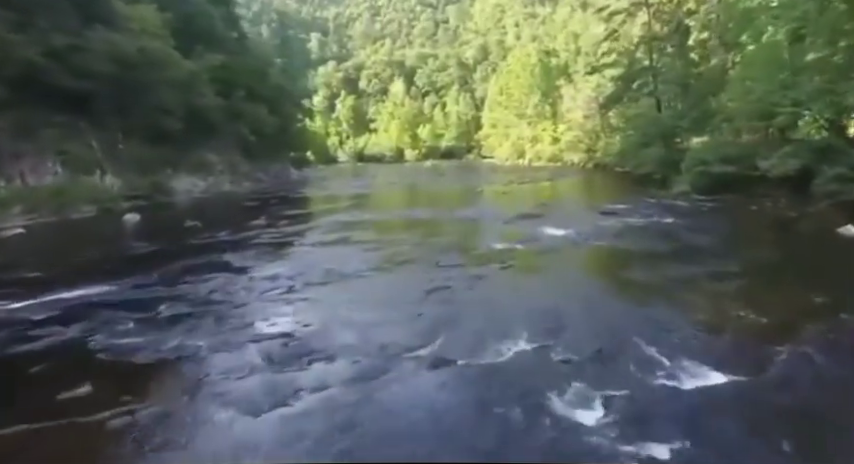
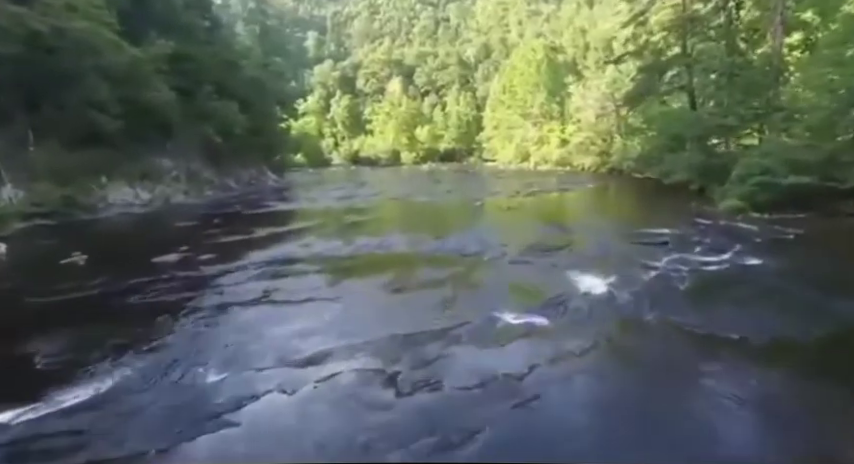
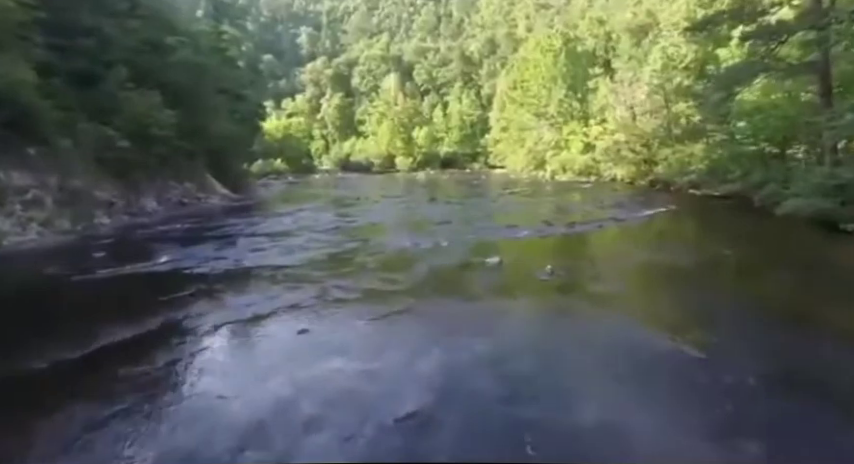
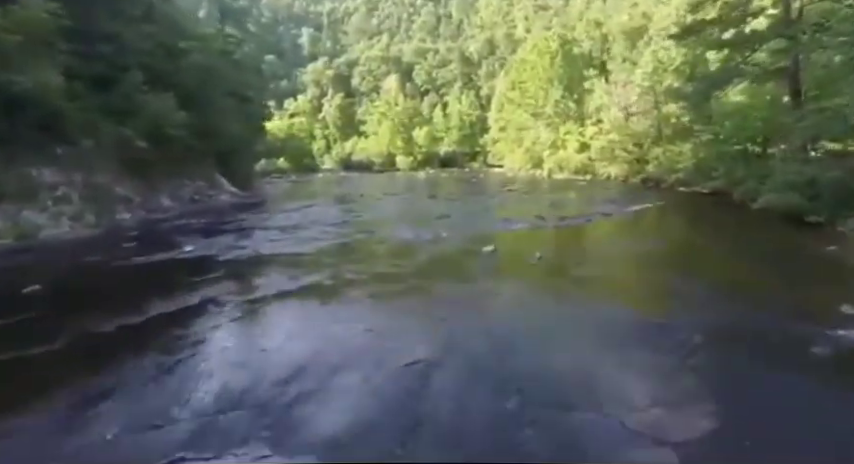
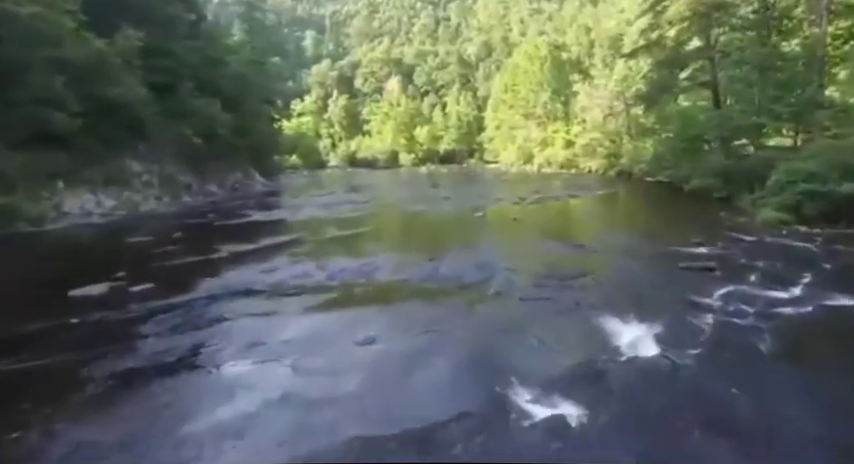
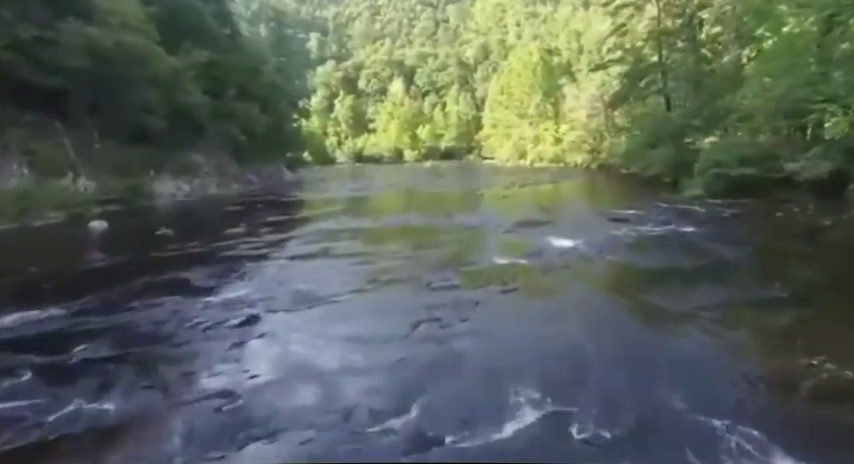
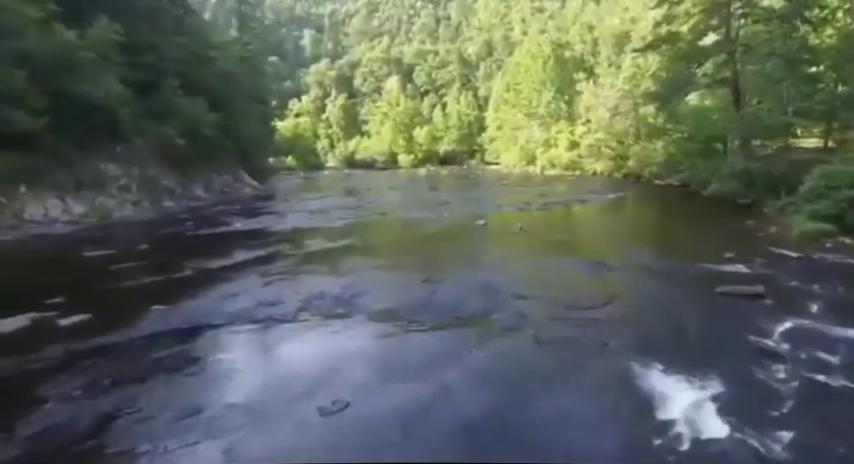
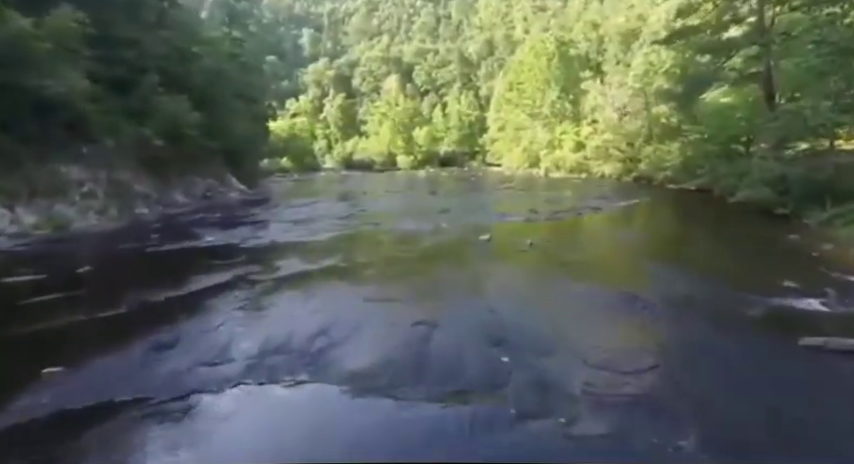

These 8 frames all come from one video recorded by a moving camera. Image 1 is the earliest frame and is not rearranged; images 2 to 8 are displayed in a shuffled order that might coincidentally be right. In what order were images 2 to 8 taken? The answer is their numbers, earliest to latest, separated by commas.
6, 2, 5, 7, 8, 4, 3
